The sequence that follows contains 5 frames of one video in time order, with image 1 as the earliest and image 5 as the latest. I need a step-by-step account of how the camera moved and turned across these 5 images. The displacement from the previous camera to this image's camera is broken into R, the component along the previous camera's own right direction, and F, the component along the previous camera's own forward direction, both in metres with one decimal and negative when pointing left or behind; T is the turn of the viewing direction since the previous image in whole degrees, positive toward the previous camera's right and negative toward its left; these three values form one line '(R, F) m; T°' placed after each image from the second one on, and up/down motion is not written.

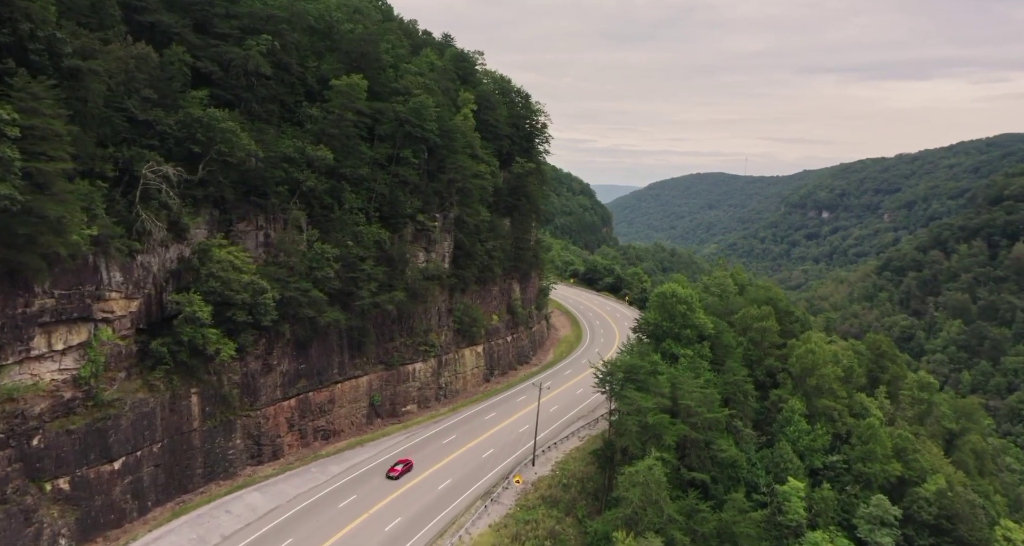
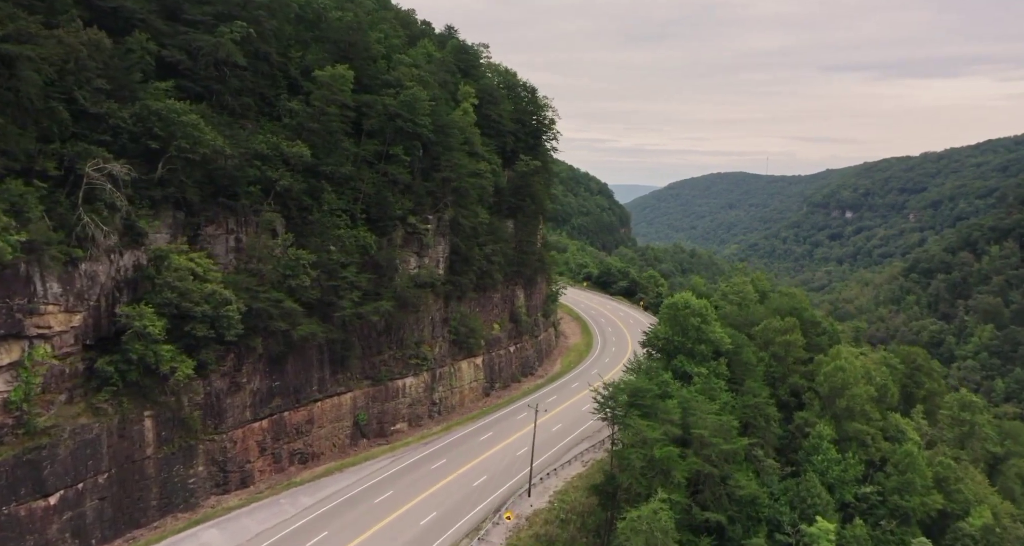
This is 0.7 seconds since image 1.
(+1.2, +4.0) m; -1°
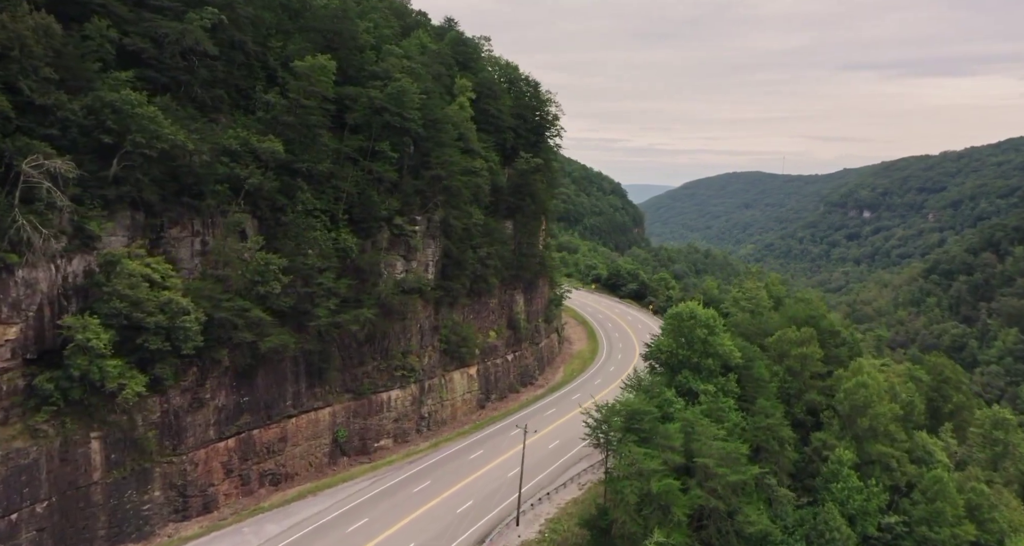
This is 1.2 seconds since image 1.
(+1.1, +3.2) m; -1°
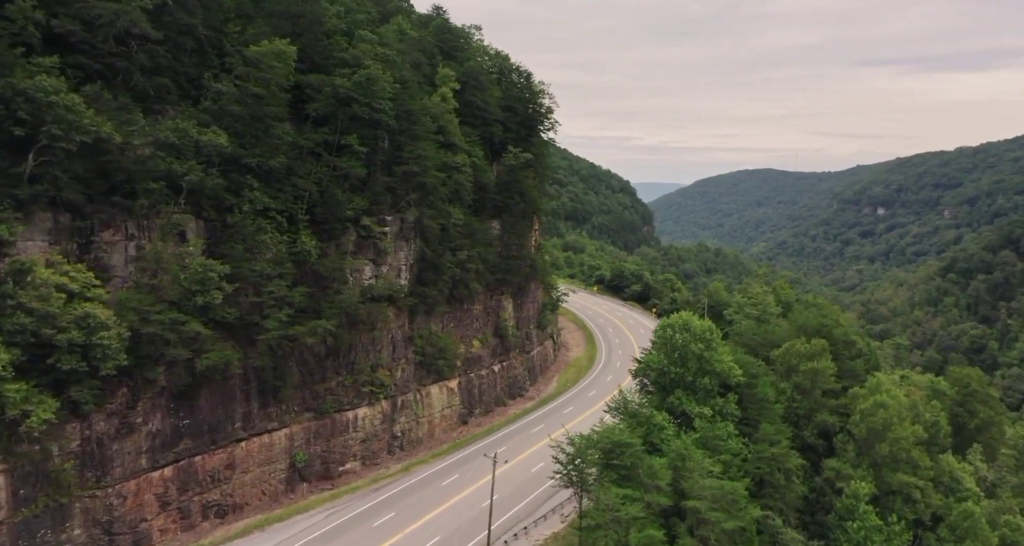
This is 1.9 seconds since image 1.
(+1.6, +3.9) m; -1°
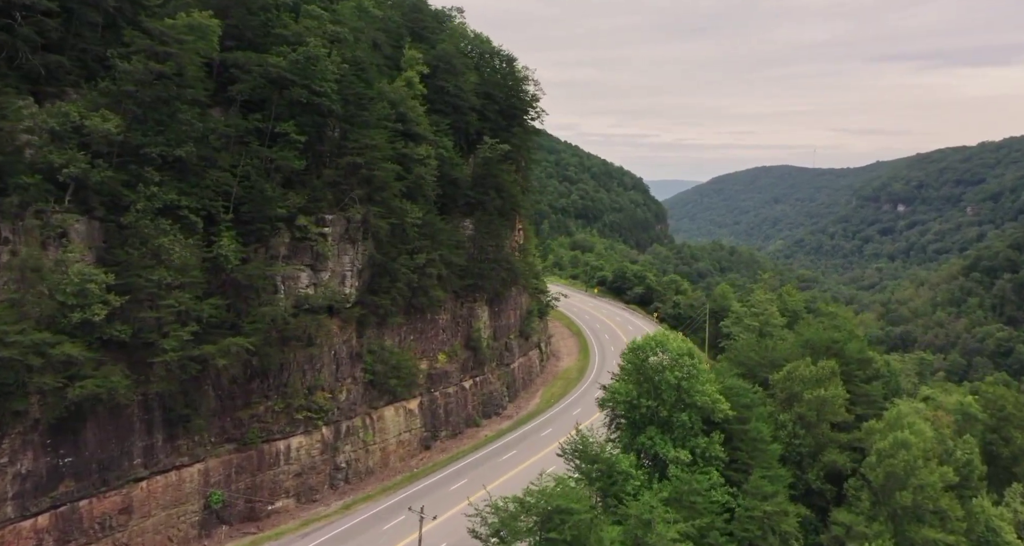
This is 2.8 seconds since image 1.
(+2.4, +5.3) m; -1°
